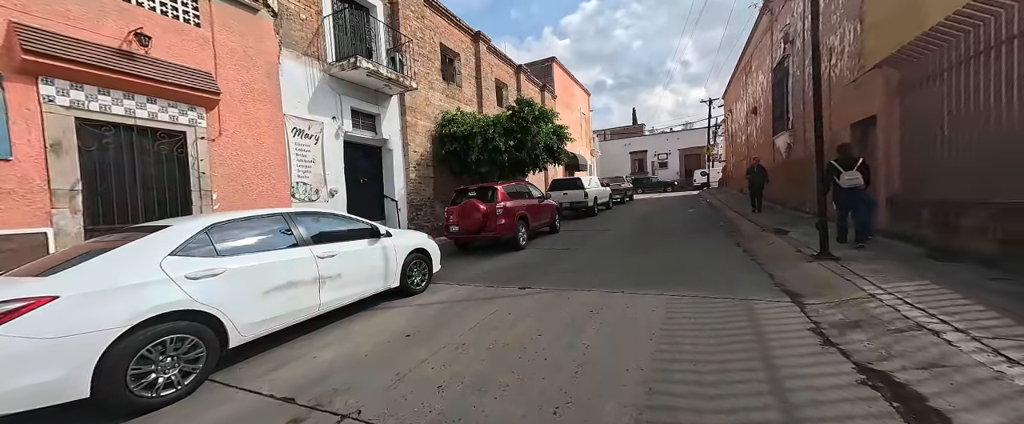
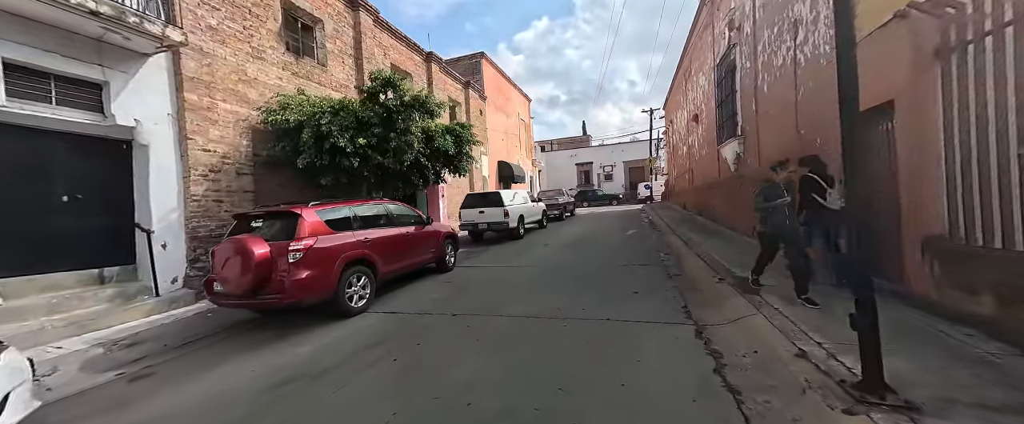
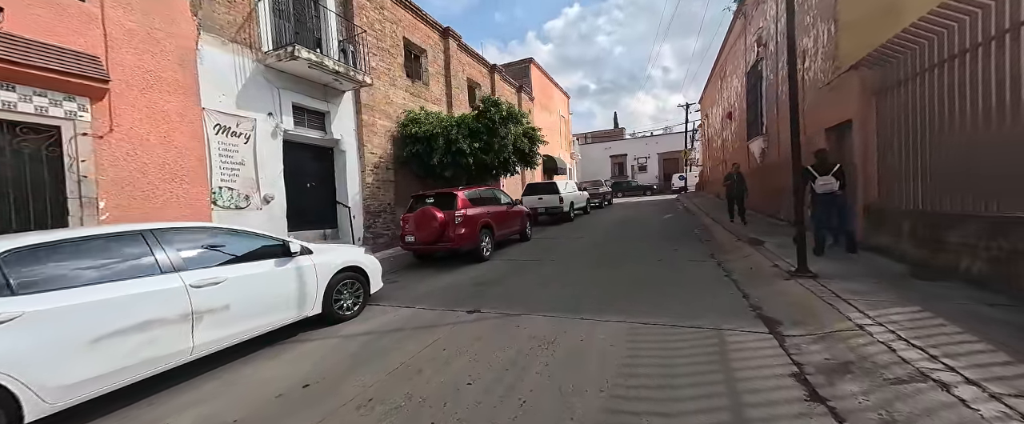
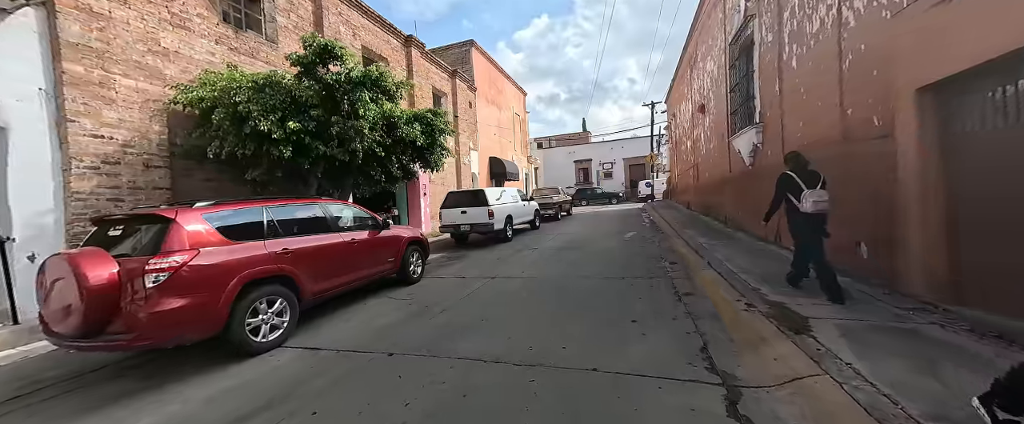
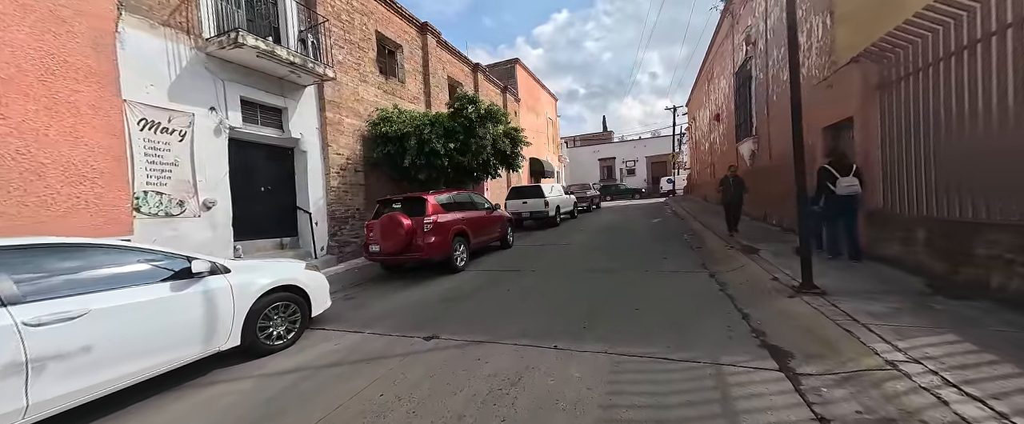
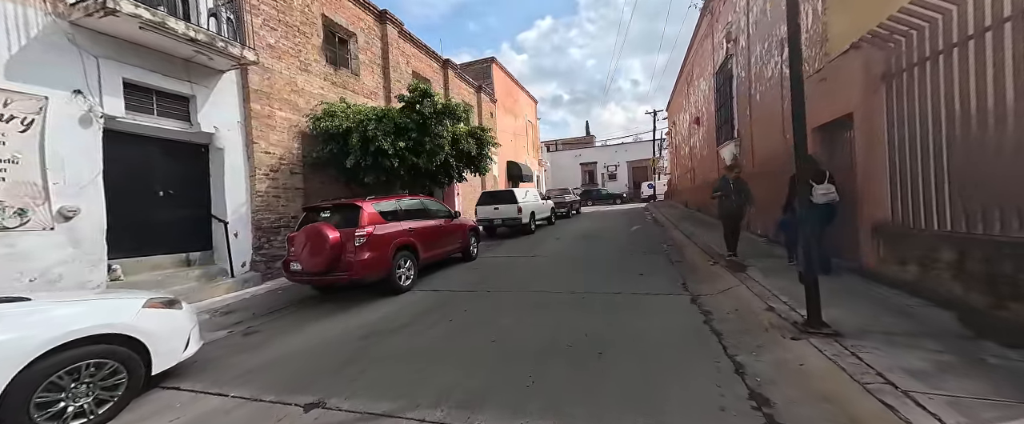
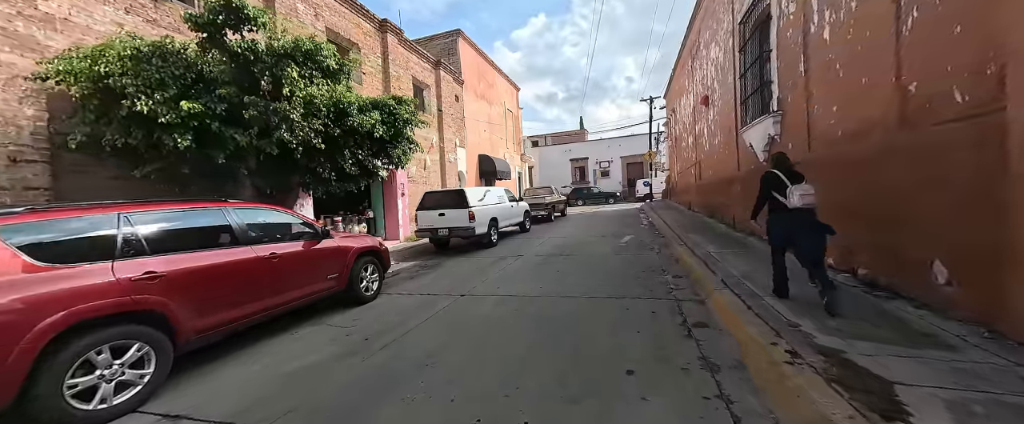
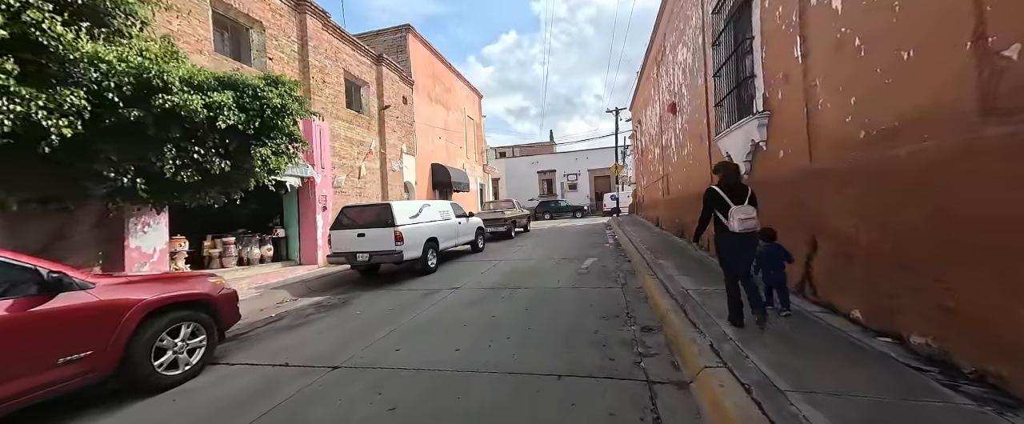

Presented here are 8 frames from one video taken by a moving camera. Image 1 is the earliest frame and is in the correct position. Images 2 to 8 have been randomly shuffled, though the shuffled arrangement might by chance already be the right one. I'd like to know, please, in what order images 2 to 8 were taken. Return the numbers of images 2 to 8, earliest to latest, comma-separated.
3, 5, 6, 2, 4, 7, 8
